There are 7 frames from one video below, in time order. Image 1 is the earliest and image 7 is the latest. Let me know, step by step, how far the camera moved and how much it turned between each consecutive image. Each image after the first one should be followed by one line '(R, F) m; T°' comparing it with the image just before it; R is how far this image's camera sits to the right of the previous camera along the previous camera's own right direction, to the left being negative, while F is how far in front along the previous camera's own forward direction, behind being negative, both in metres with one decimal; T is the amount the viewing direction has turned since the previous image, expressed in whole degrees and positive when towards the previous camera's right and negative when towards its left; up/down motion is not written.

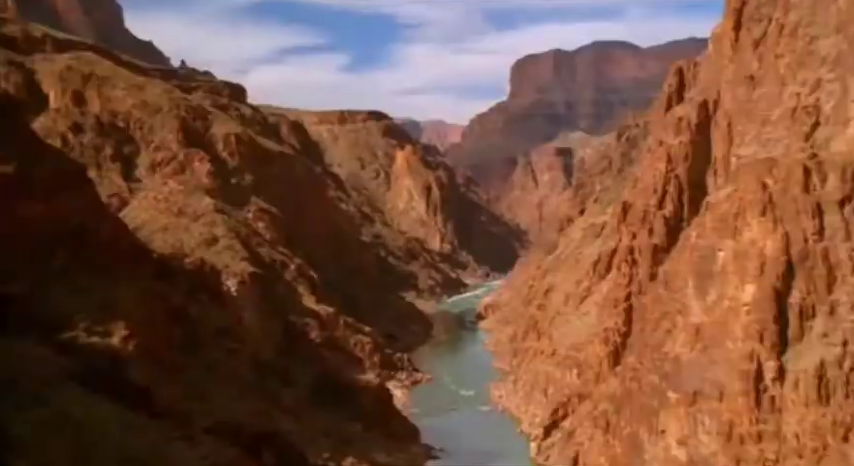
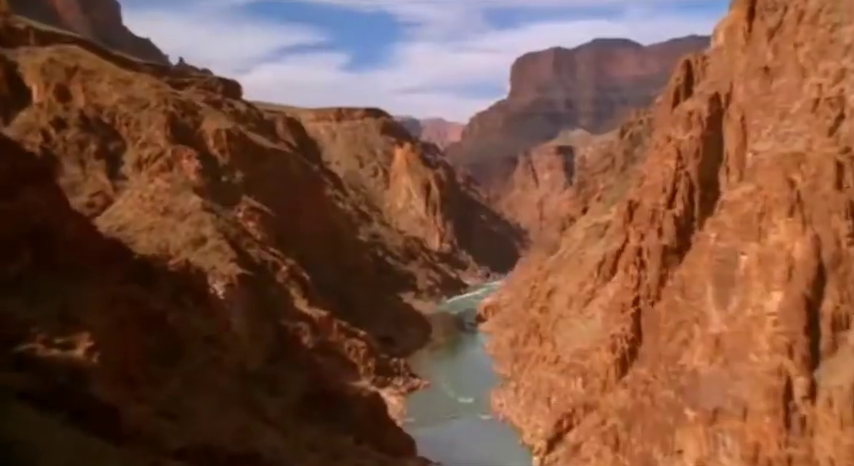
(+0.1, +1.3) m; 0°
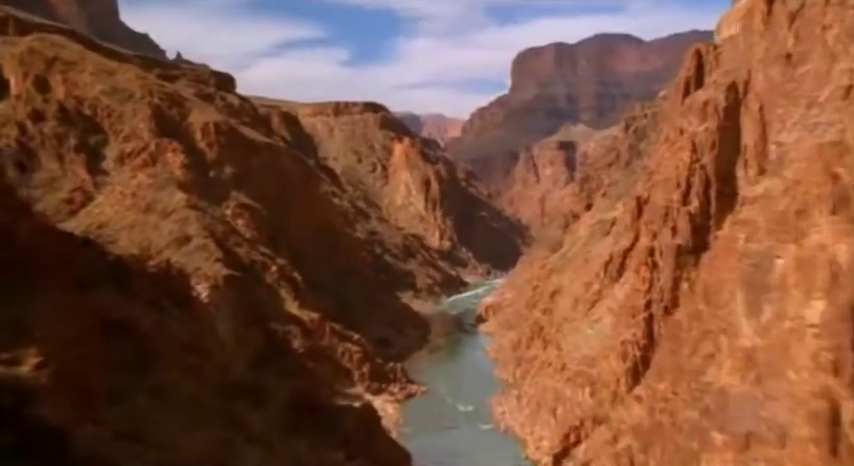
(+0.1, +1.6) m; 0°
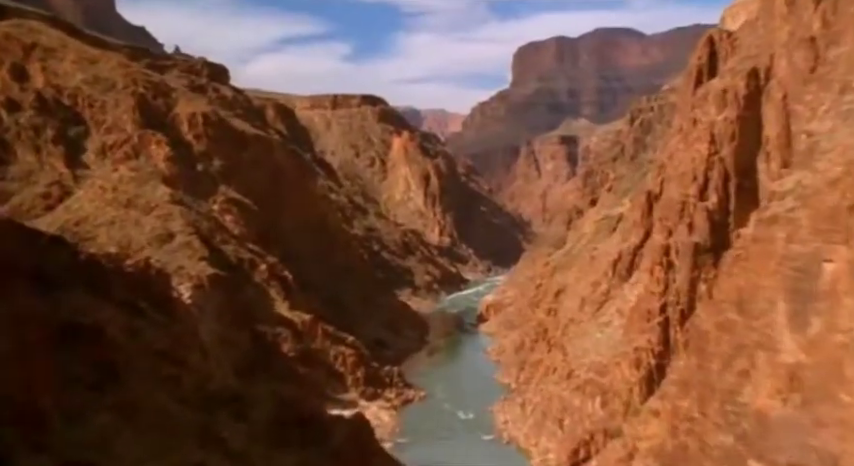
(+0.1, +1.6) m; 0°
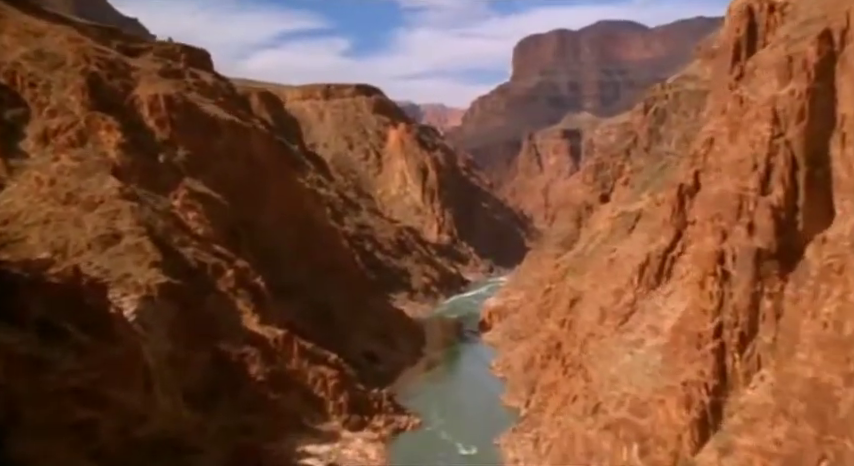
(+0.1, +4.0) m; 0°
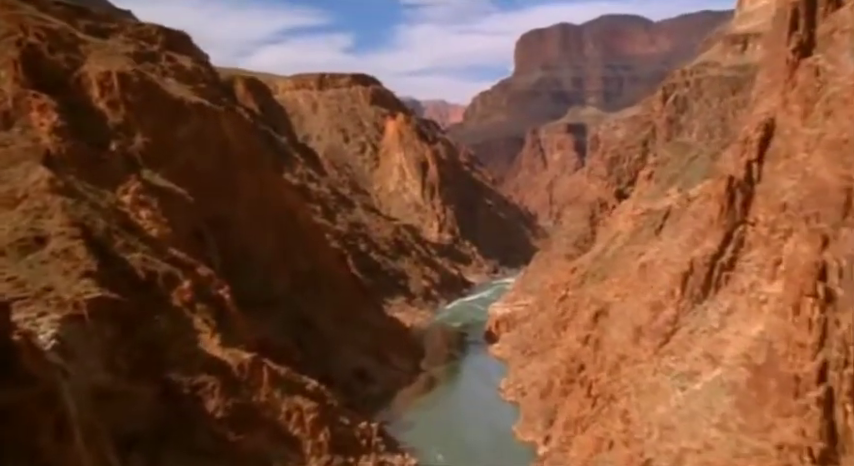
(+0.1, +4.1) m; 0°
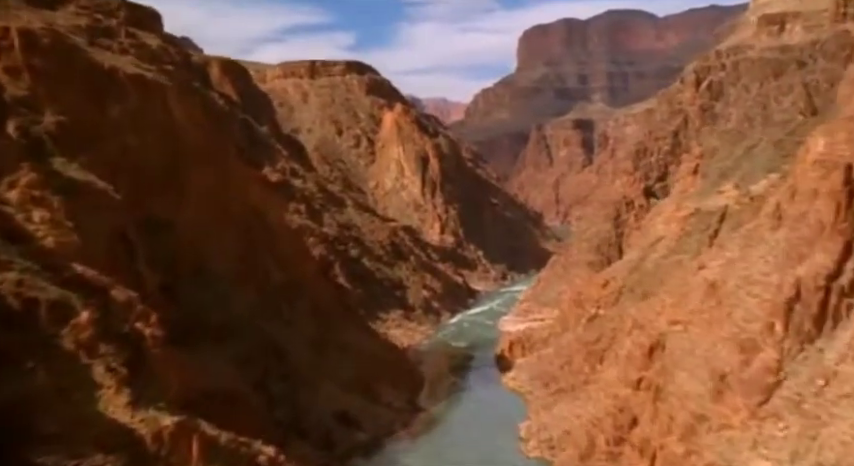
(0.0, +5.7) m; 0°
